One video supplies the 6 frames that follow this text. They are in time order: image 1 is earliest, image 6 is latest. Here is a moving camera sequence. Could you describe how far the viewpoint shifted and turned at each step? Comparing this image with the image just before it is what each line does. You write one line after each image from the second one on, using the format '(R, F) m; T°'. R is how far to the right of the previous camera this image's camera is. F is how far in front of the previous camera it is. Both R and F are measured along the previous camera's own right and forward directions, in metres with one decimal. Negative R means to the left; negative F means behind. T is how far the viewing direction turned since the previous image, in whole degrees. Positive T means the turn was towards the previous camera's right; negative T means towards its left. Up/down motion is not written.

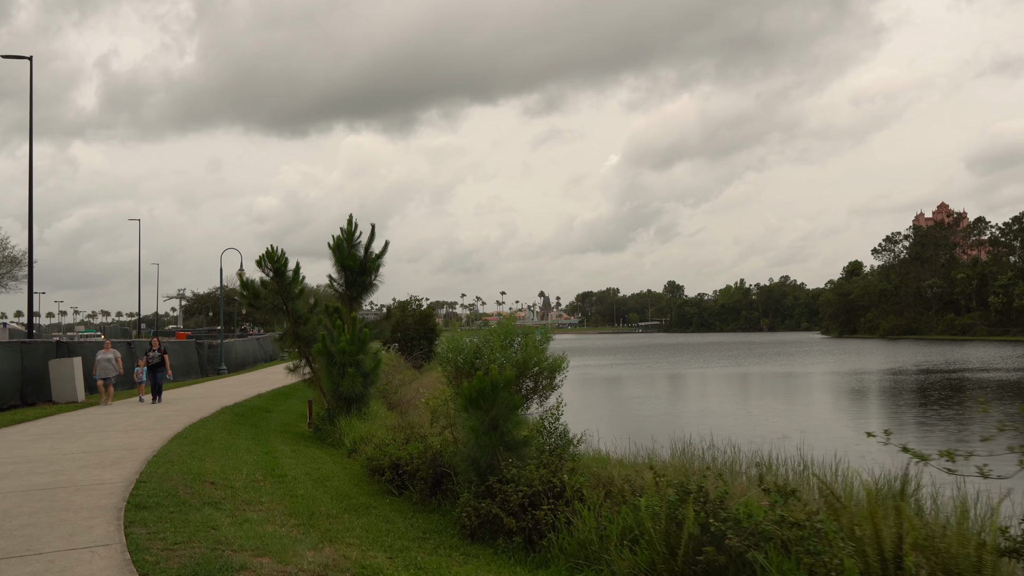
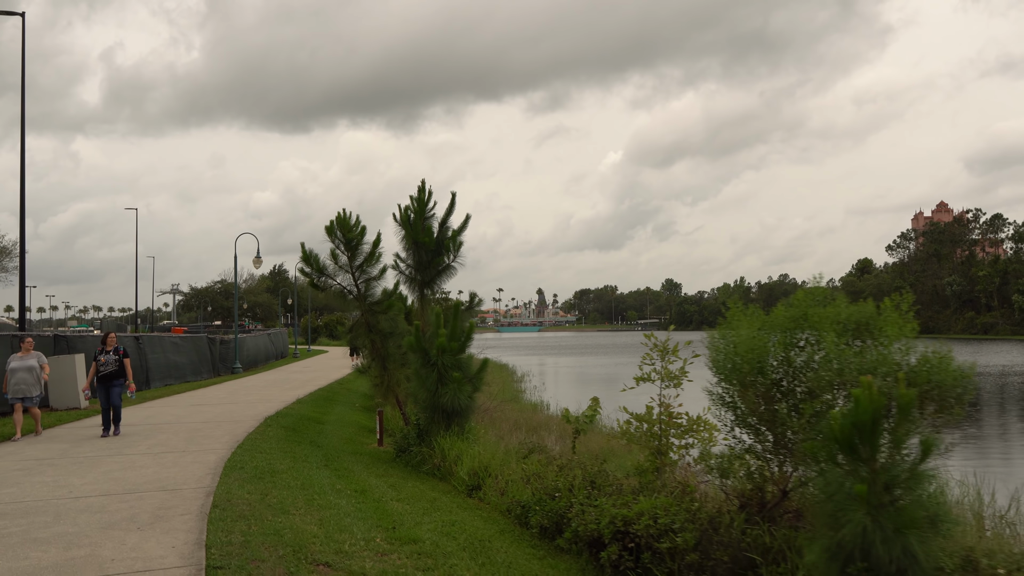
(-1.9, +3.6) m; 0°
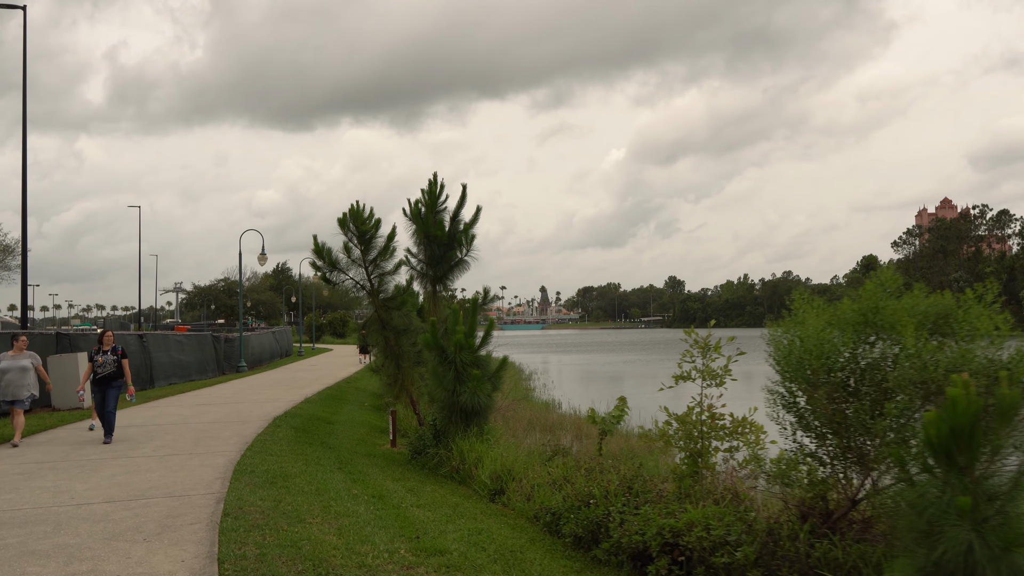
(-0.2, +0.5) m; 0°
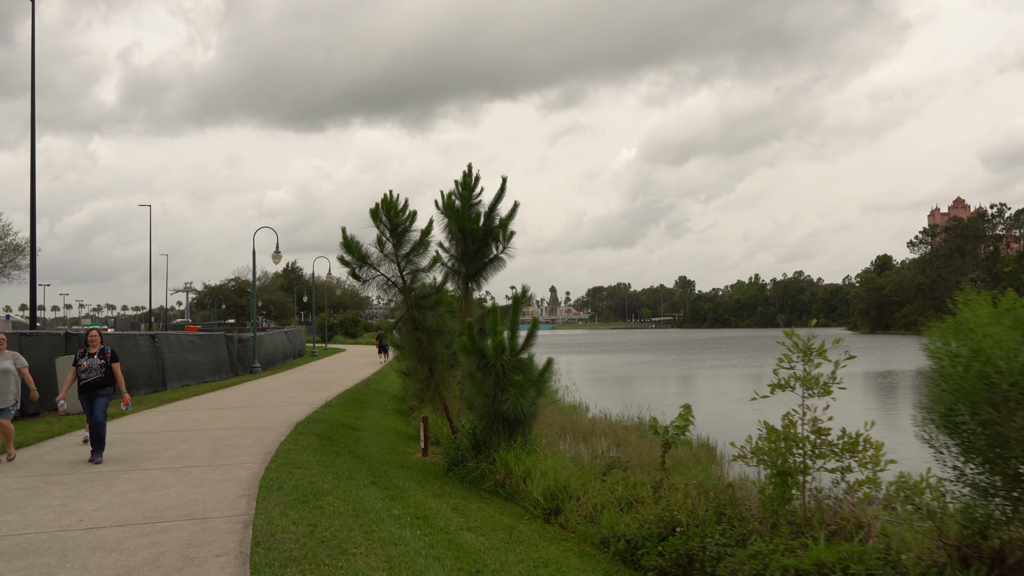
(-0.4, +0.9) m; -1°
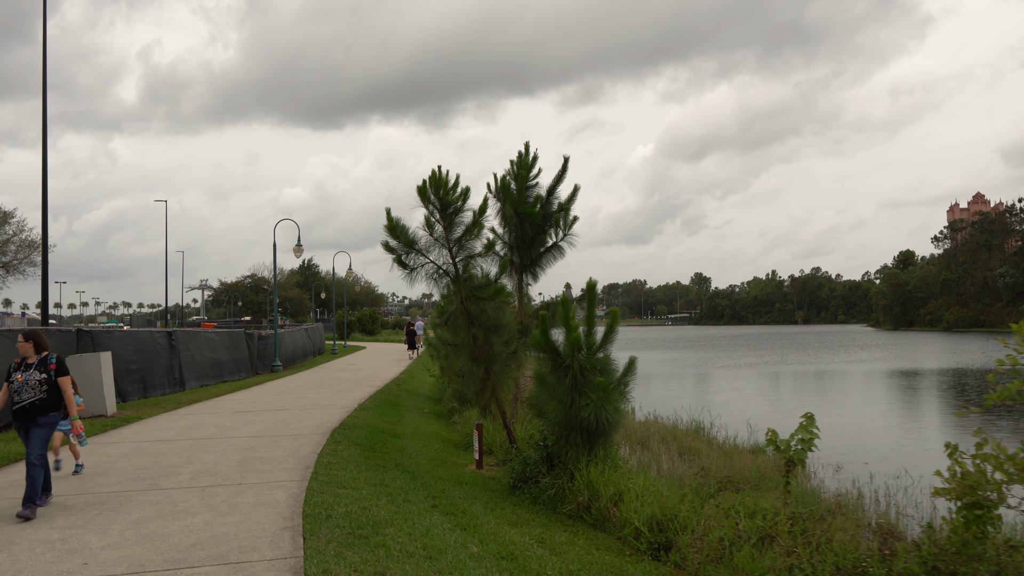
(-0.6, +1.5) m; -1°
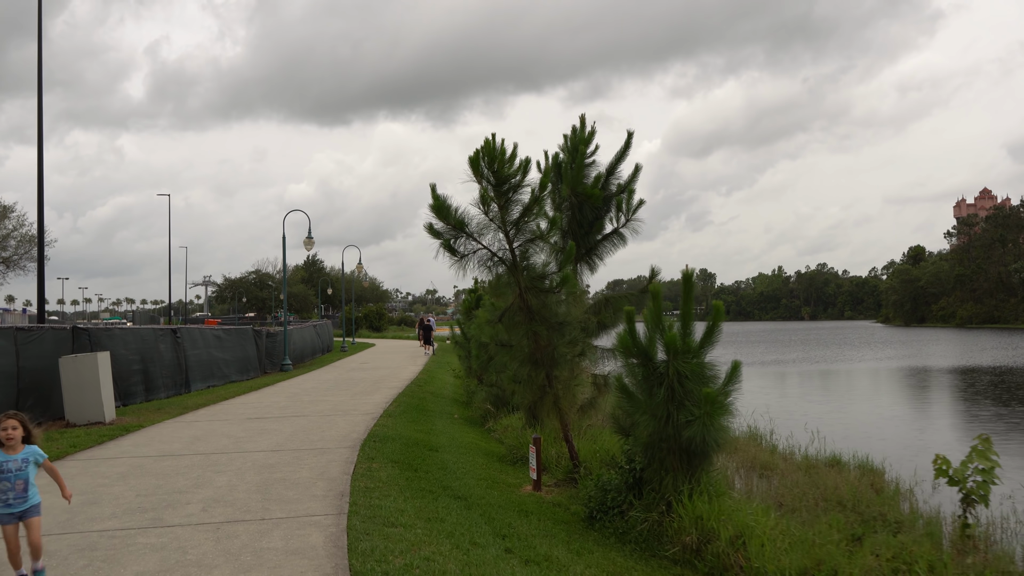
(-0.6, +1.6) m; 0°
